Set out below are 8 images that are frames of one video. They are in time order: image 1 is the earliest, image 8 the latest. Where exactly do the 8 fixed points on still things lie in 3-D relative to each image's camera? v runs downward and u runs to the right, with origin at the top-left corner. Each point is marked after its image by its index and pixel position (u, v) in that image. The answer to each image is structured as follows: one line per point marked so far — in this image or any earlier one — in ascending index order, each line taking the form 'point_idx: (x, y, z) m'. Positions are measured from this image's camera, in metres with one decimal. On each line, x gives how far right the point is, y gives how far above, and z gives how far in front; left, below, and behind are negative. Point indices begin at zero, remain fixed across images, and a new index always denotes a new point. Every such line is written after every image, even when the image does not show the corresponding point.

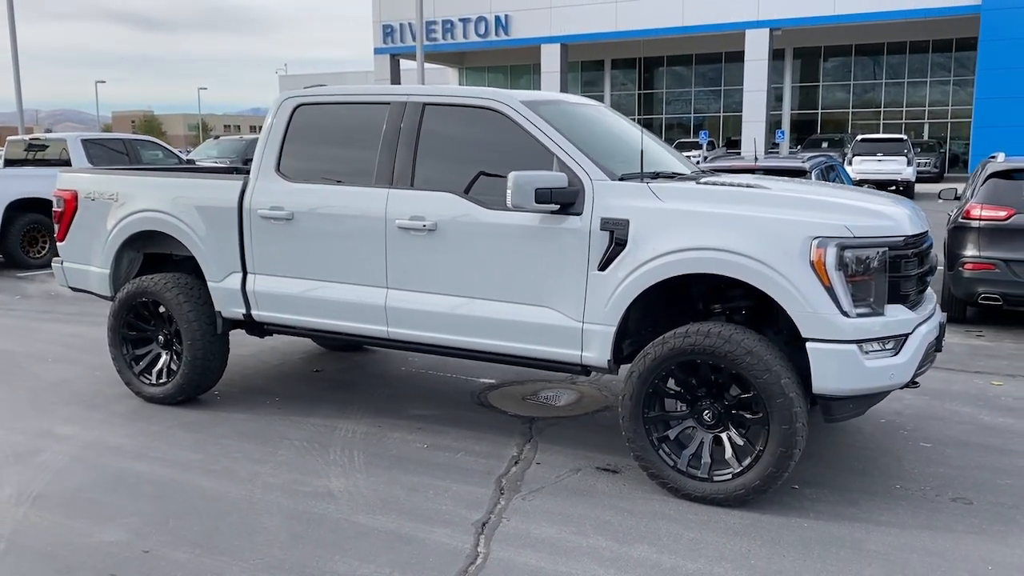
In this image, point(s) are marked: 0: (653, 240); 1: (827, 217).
0: (+0.7, +0.2, +4.1) m
1: (+1.4, +0.3, +3.9) m
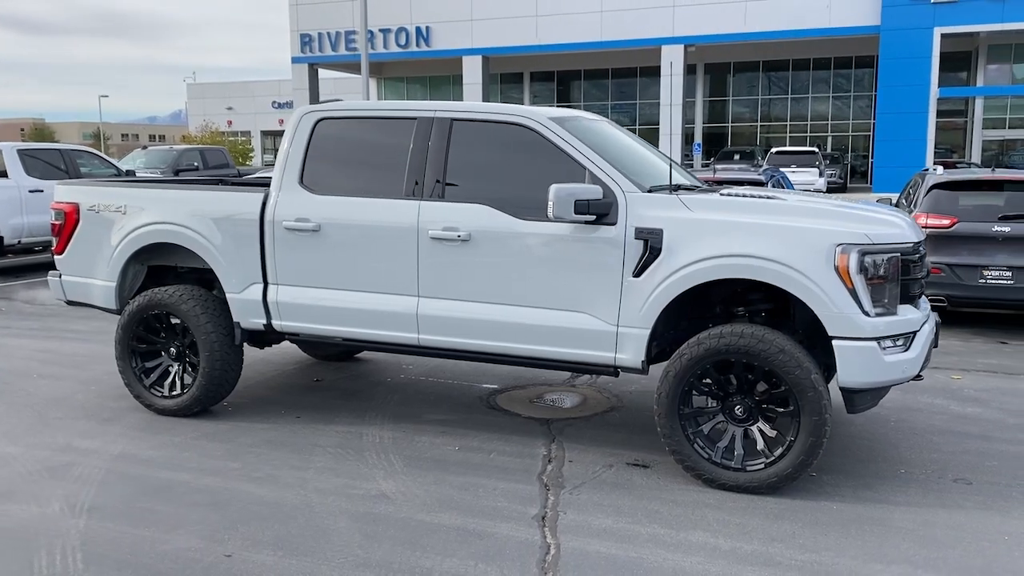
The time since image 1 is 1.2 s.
0: (+0.9, +0.2, +4.4) m
1: (+1.6, +0.3, +4.3) m
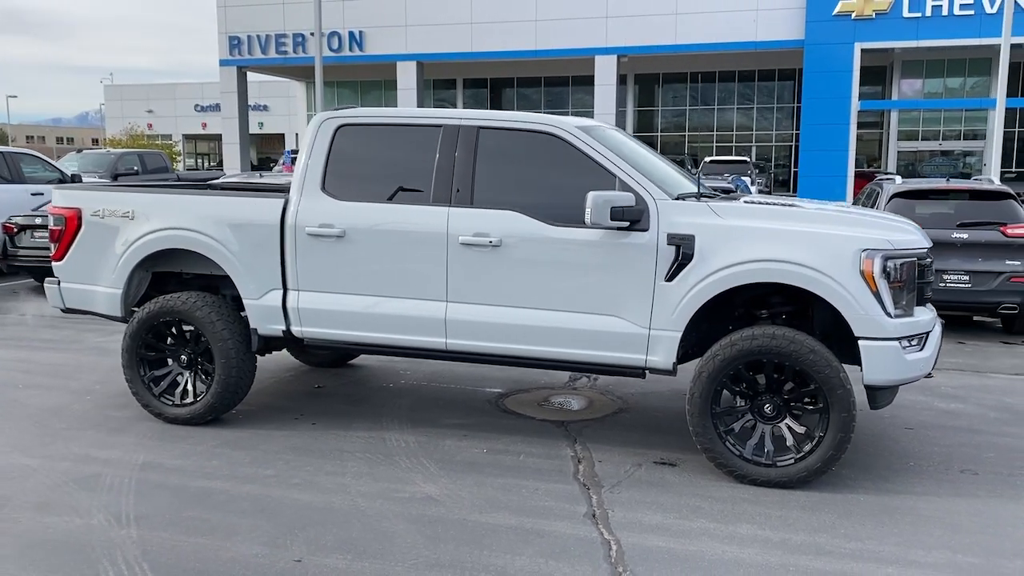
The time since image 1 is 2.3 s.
0: (+1.1, +0.2, +4.6) m
1: (+1.9, +0.3, +4.6) m
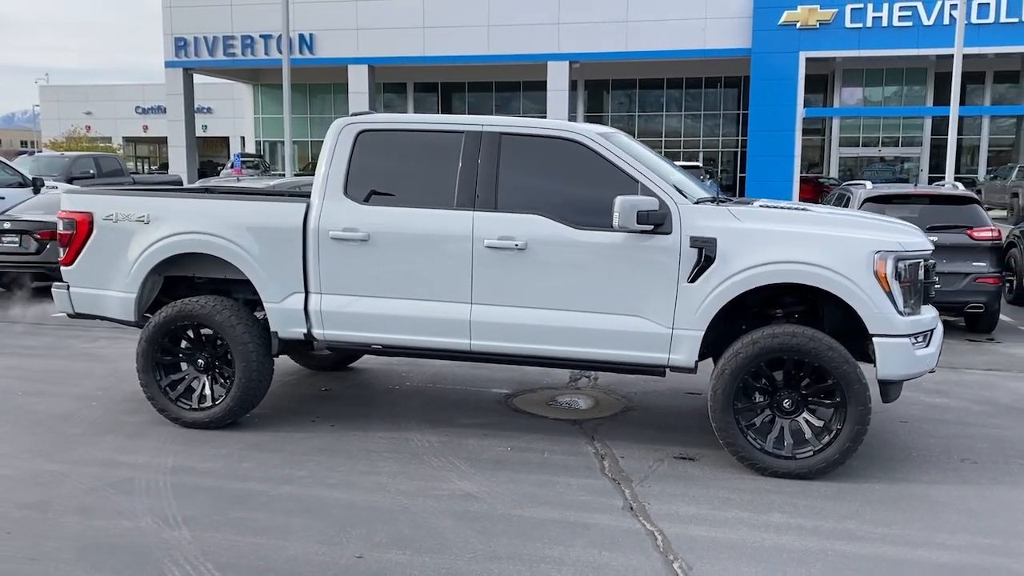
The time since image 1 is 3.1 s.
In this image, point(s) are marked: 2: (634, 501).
0: (+1.3, +0.2, +4.8) m
1: (+2.0, +0.3, +4.8) m
2: (+0.6, -1.1, +4.5) m
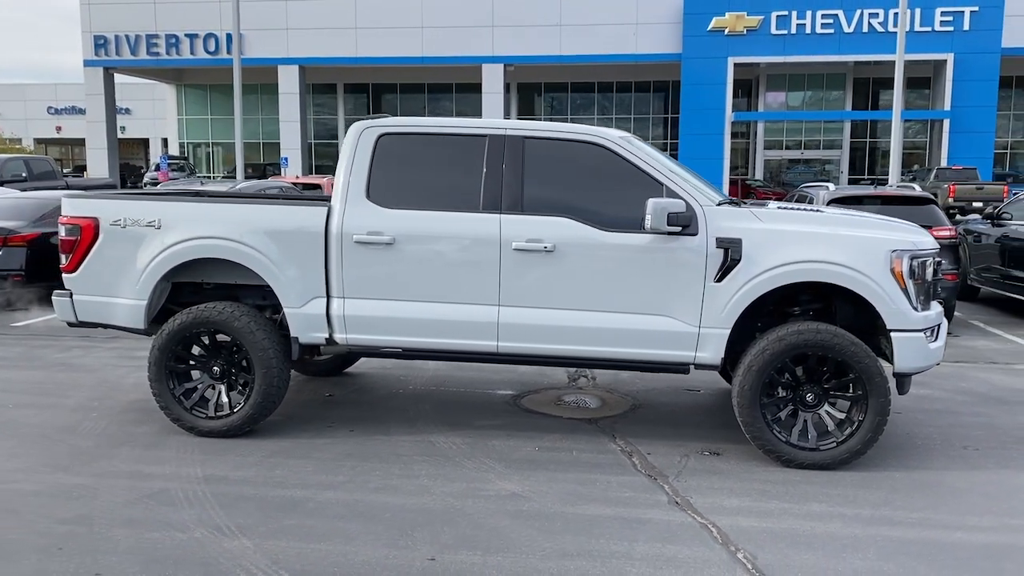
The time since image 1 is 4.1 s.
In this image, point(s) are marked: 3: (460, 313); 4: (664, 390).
0: (+1.4, +0.2, +5.0) m
1: (+2.2, +0.3, +5.1) m
2: (+0.9, -1.1, +4.6) m
3: (-0.3, -0.2, +5.3) m
4: (+1.2, -0.8, +6.9) m
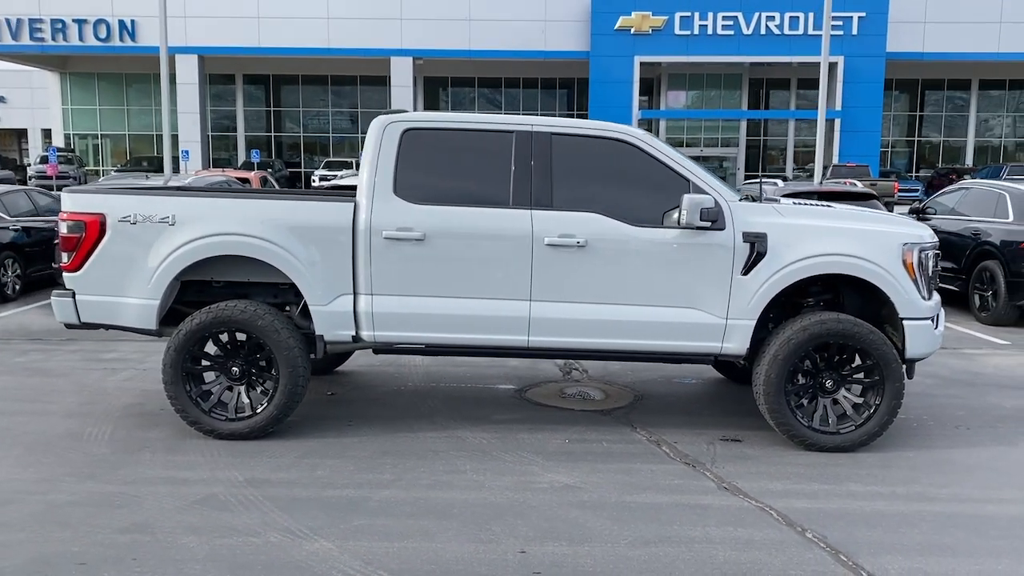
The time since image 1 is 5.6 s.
0: (+1.6, +0.2, +5.2) m
1: (+2.4, +0.4, +5.4) m
2: (+1.1, -1.0, +4.7) m
3: (-0.1, -0.1, +5.3) m
4: (+1.2, -0.7, +7.1) m
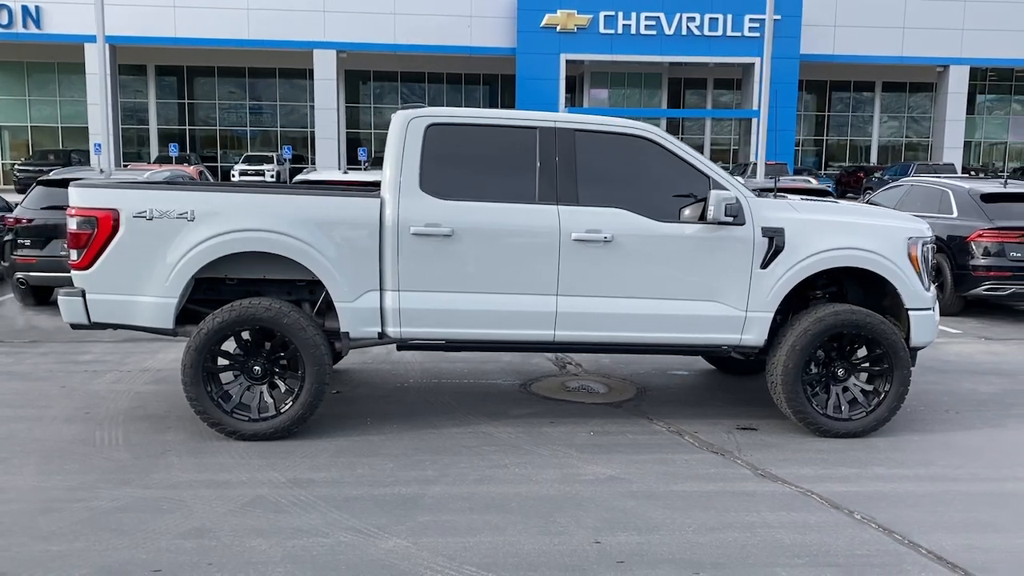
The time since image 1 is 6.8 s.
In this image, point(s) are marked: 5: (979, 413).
0: (+1.8, +0.3, +5.4) m
1: (+2.5, +0.4, +5.7) m
2: (+1.3, -1.0, +4.9) m
3: (0.0, -0.1, +5.3) m
4: (+1.2, -0.7, +7.3) m
5: (+3.3, -0.9, +6.2) m
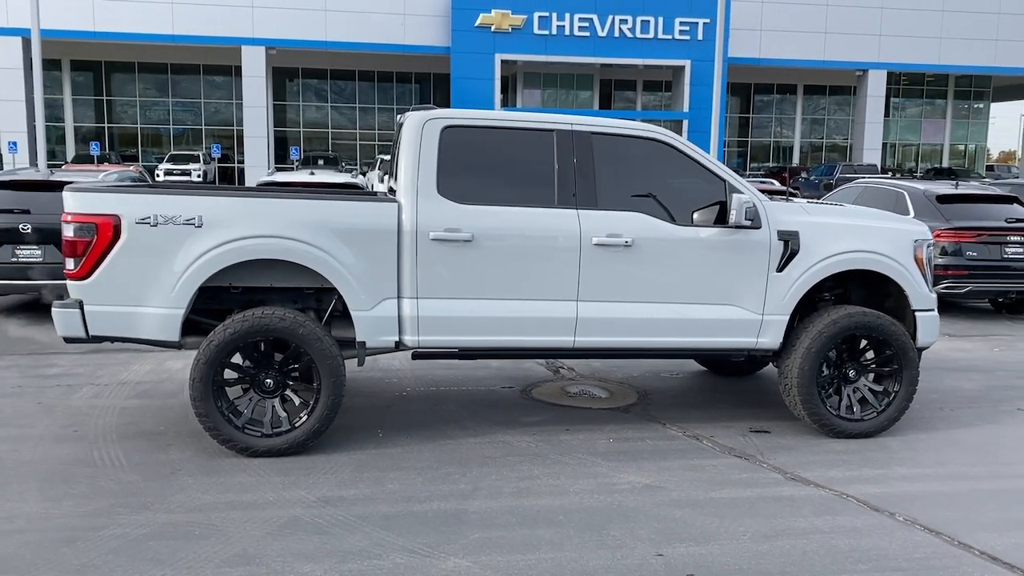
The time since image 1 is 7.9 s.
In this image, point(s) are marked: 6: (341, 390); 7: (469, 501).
0: (+1.9, +0.3, +5.5) m
1: (+2.6, +0.4, +5.8) m
2: (+1.5, -1.0, +4.9) m
3: (+0.2, -0.1, +5.2) m
4: (+1.1, -0.7, +7.2) m
5: (+3.3, -0.9, +6.4) m
6: (-1.0, -0.6, +5.0) m
7: (-0.2, -1.1, +4.4) m
